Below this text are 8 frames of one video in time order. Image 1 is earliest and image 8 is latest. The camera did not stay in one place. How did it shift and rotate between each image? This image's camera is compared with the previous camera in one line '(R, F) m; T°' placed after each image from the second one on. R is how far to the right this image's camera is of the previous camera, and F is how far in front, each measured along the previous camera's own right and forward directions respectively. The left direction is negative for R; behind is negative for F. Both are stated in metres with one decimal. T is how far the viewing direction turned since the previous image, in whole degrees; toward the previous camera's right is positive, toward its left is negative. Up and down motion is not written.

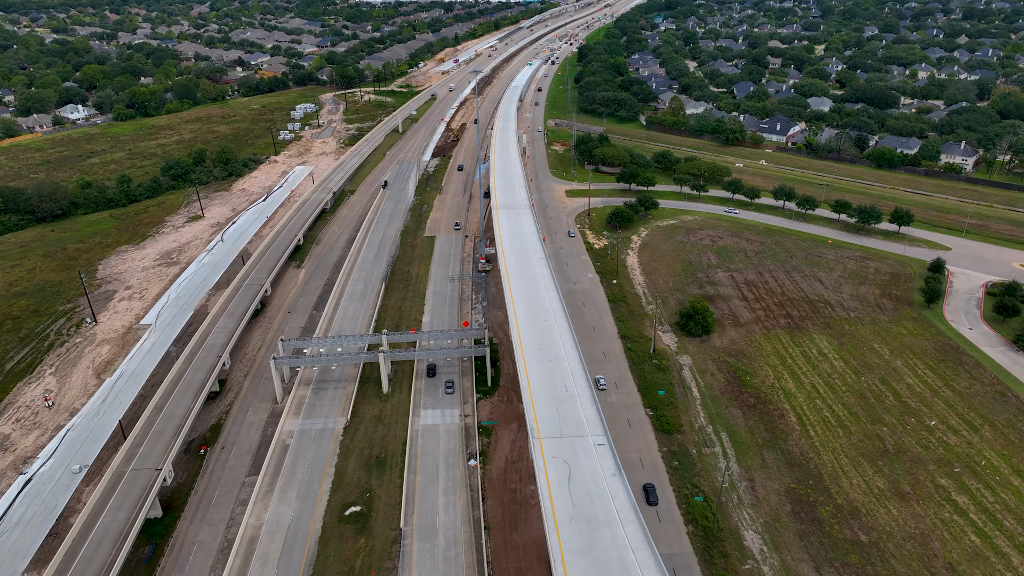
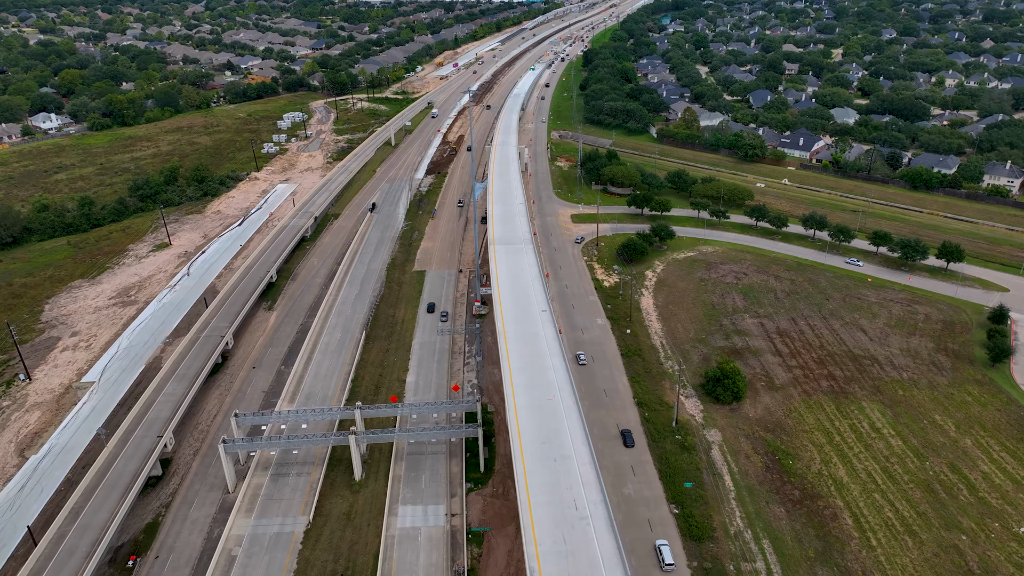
(+0.3, +7.3) m; 0°
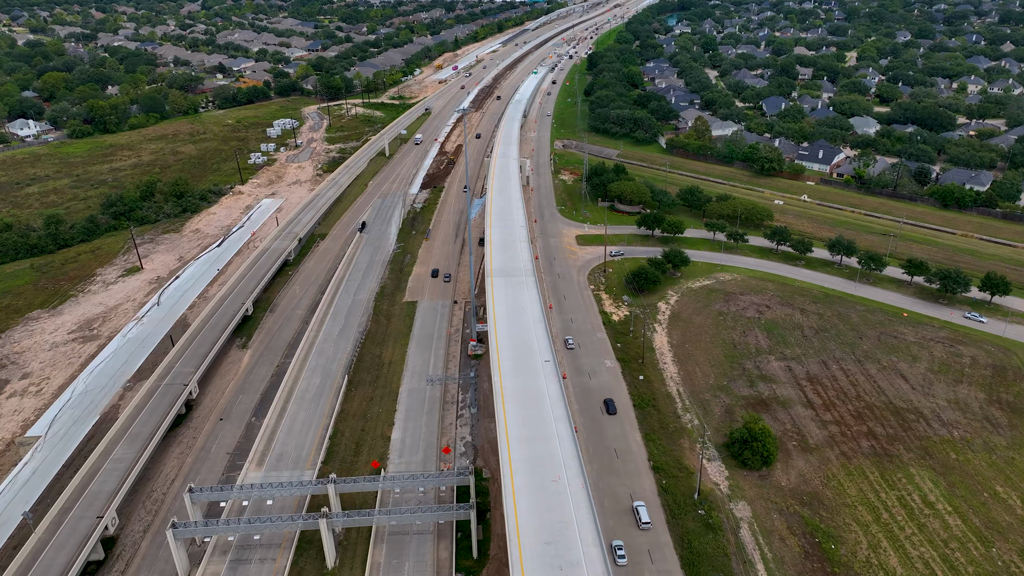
(+0.2, +5.3) m; 0°
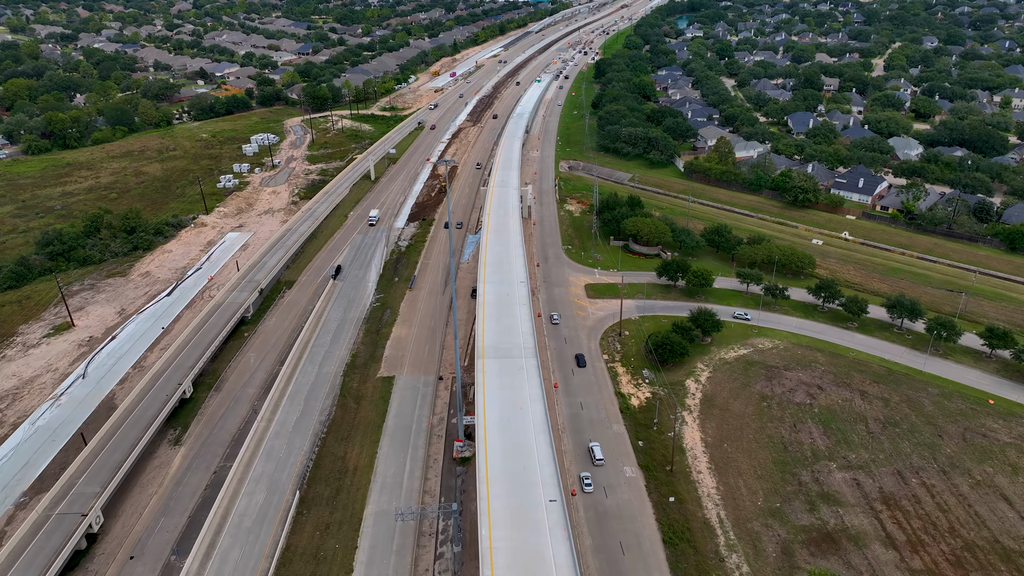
(+0.3, +9.7) m; 0°
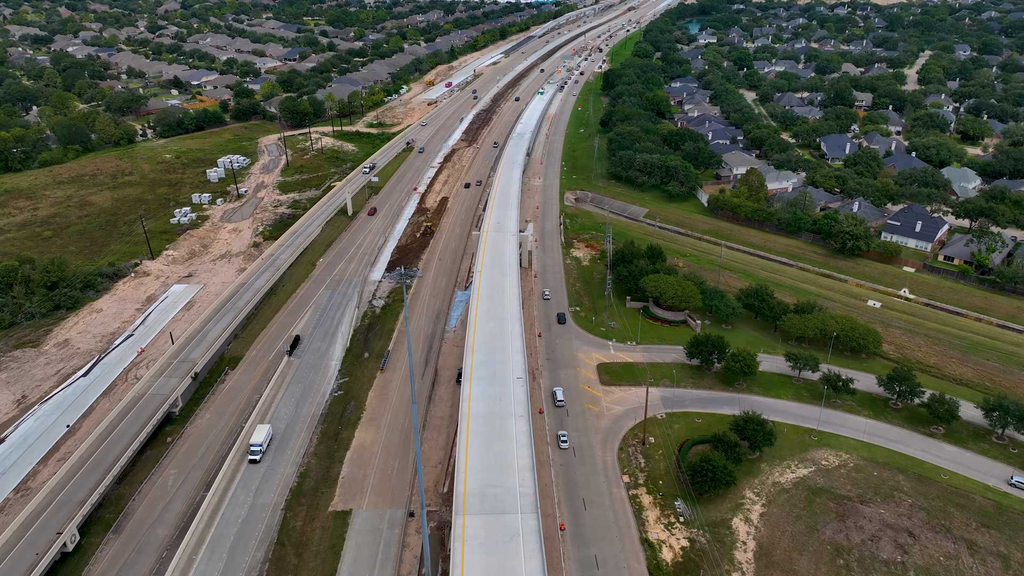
(+0.4, +10.9) m; 0°
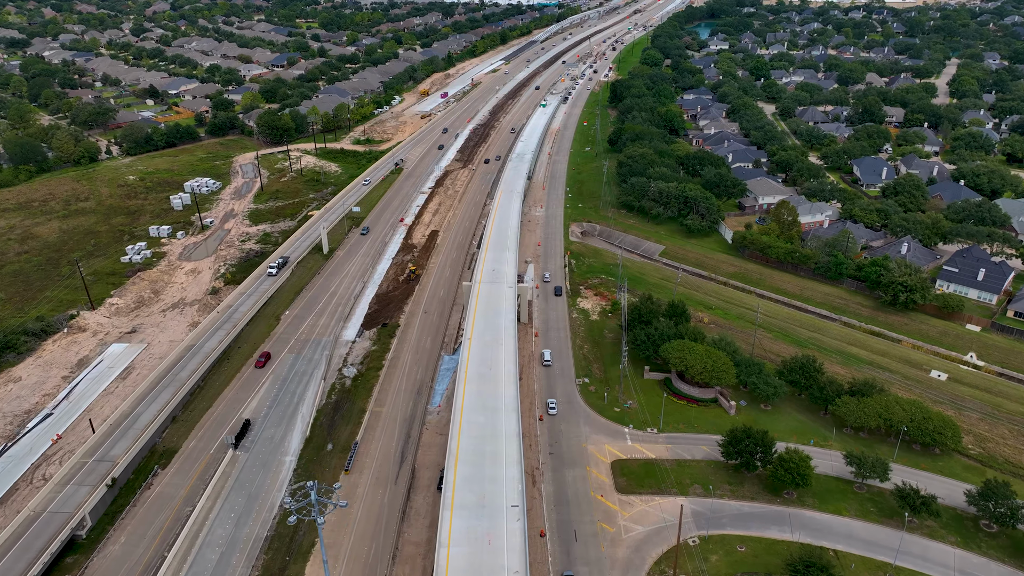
(+0.3, +8.7) m; 0°
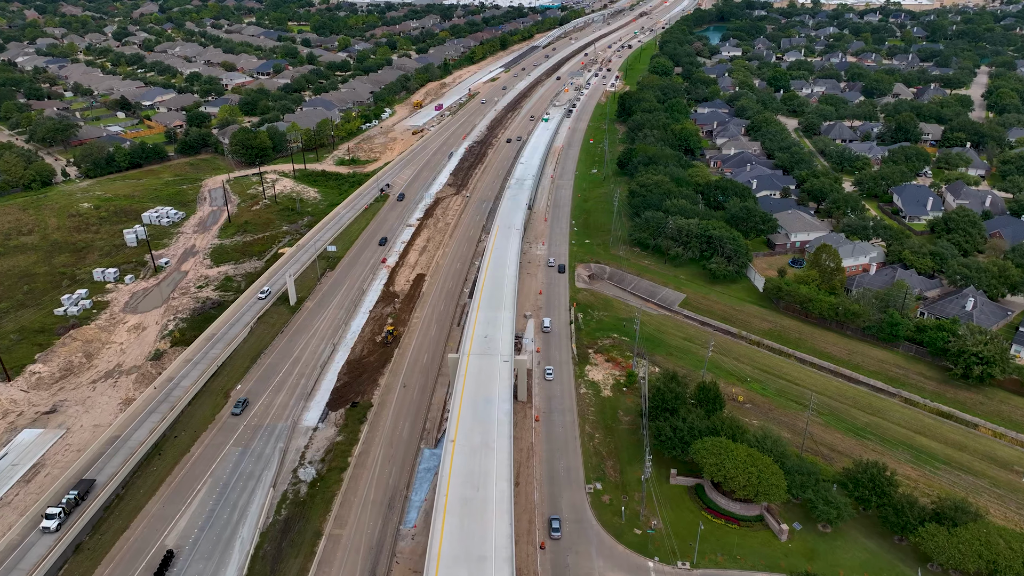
(+0.4, +8.8) m; 0°
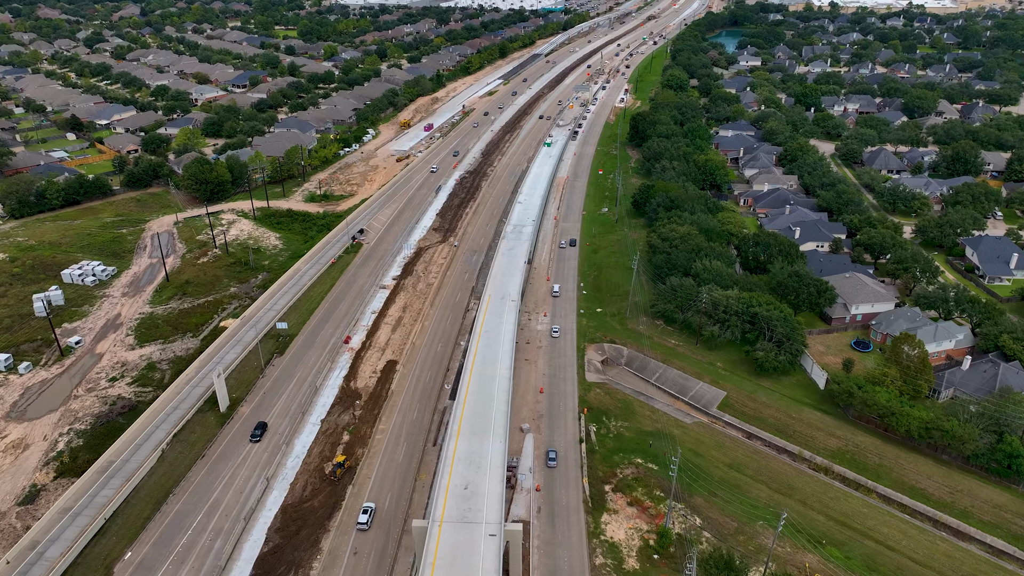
(+0.6, +12.1) m; 0°
